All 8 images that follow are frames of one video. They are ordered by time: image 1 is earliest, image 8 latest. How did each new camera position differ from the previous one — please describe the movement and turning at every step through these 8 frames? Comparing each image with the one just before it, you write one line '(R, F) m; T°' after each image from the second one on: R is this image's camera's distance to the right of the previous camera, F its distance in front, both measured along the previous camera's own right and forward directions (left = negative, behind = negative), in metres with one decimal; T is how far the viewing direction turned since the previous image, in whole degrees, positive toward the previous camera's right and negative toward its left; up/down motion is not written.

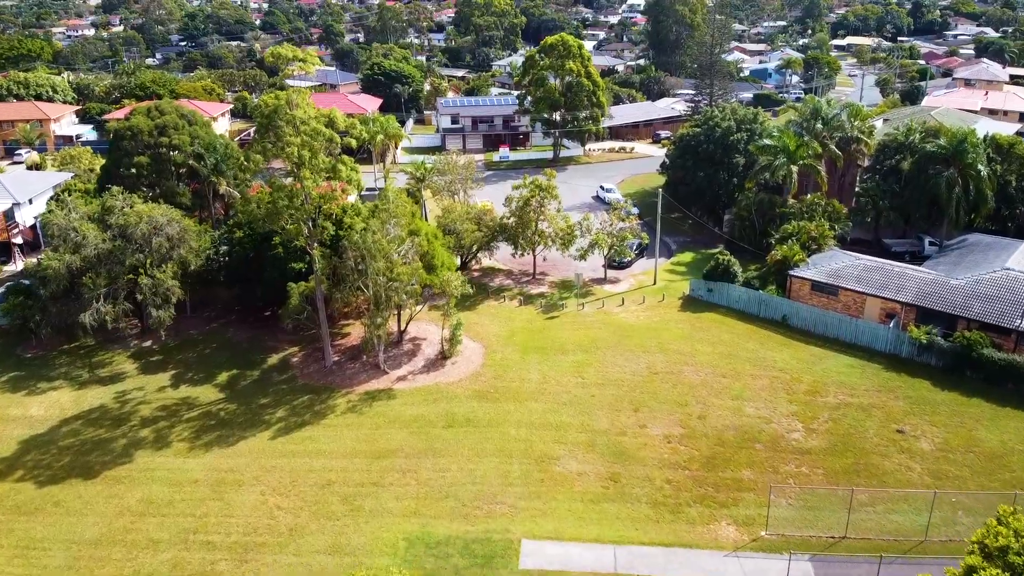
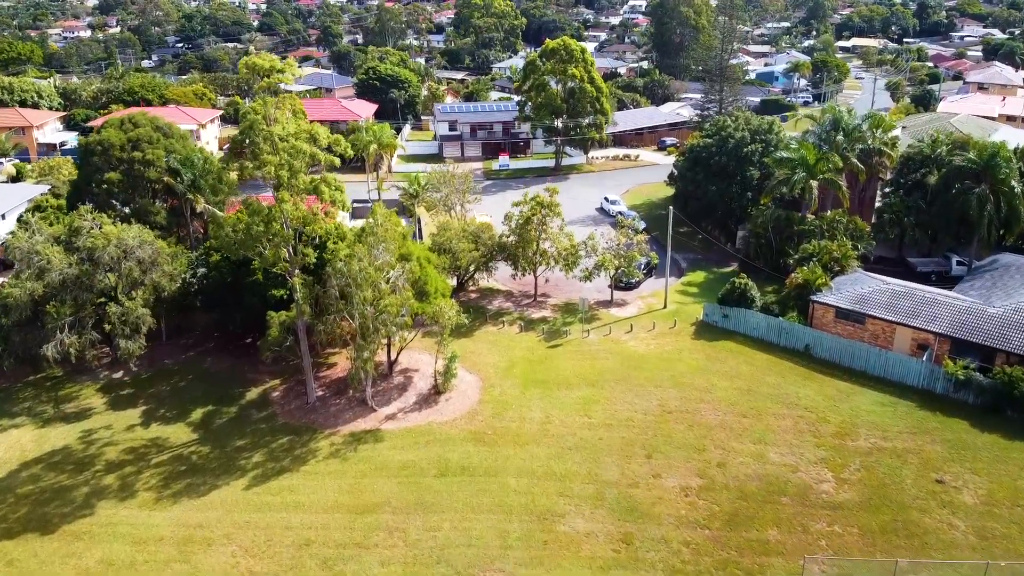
(0.0, +3.2) m; 0°
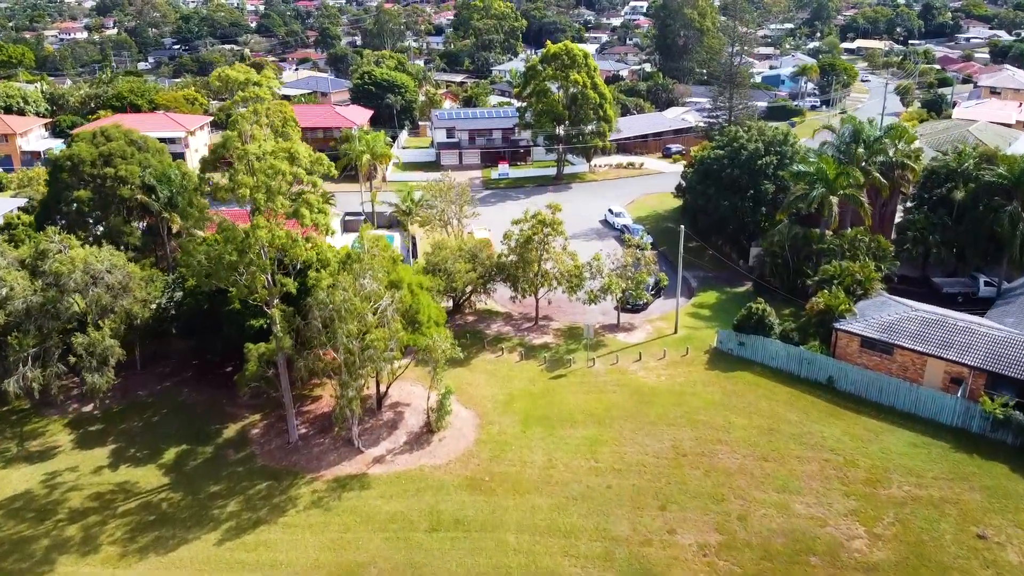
(0.0, +2.9) m; 0°
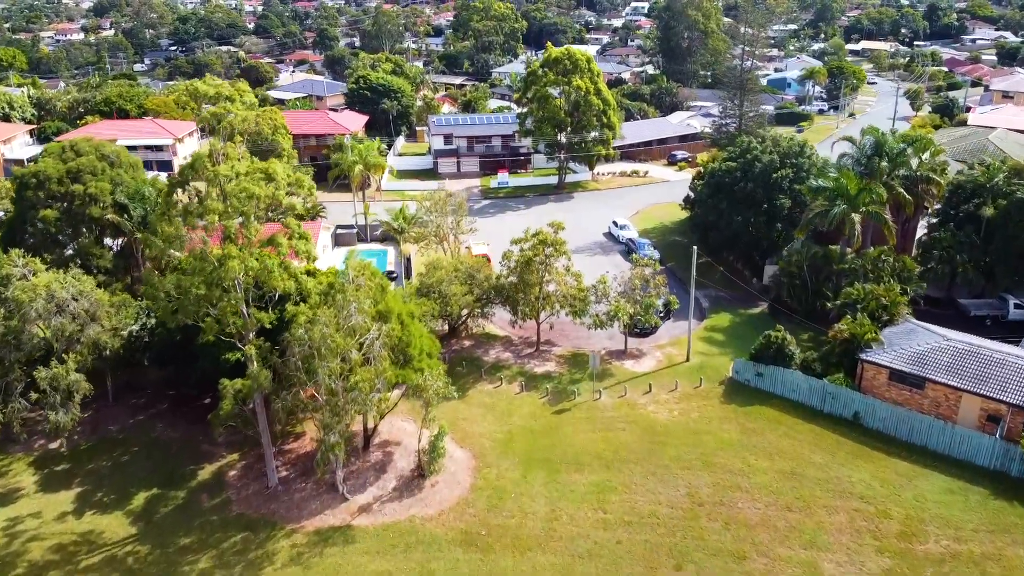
(0.0, +2.8) m; 0°
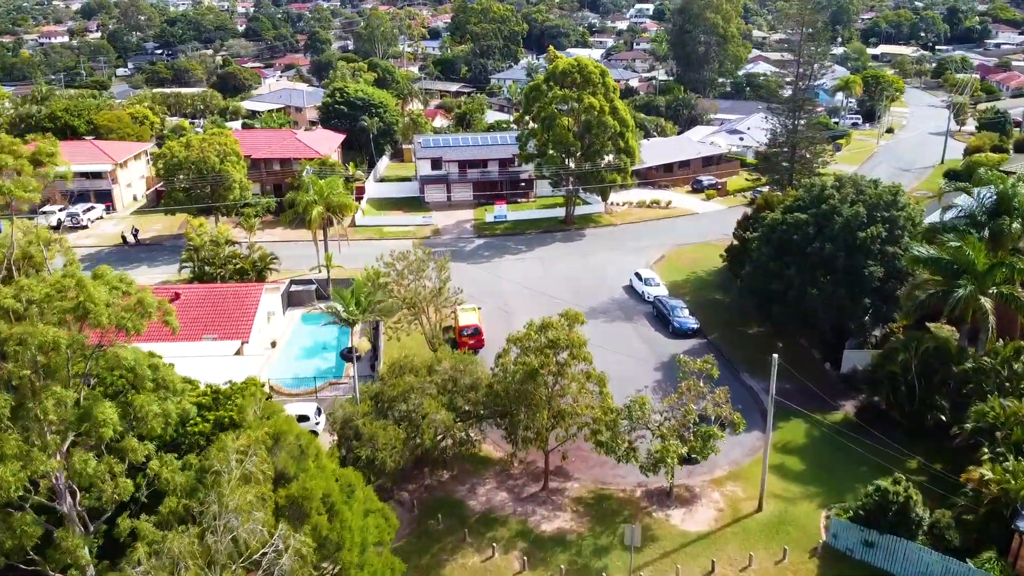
(+0.1, +11.2) m; 0°
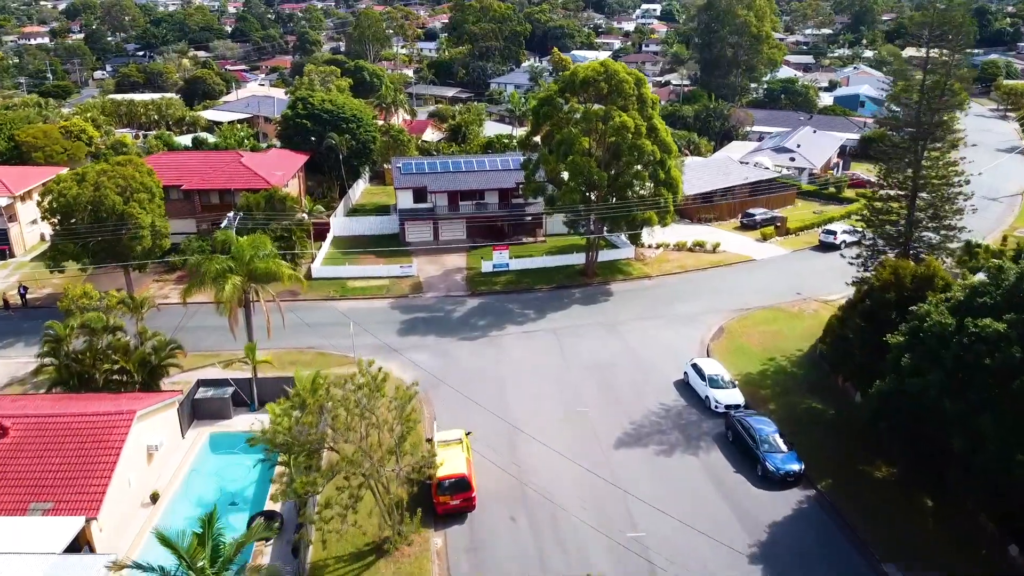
(-0.2, +13.7) m; 0°
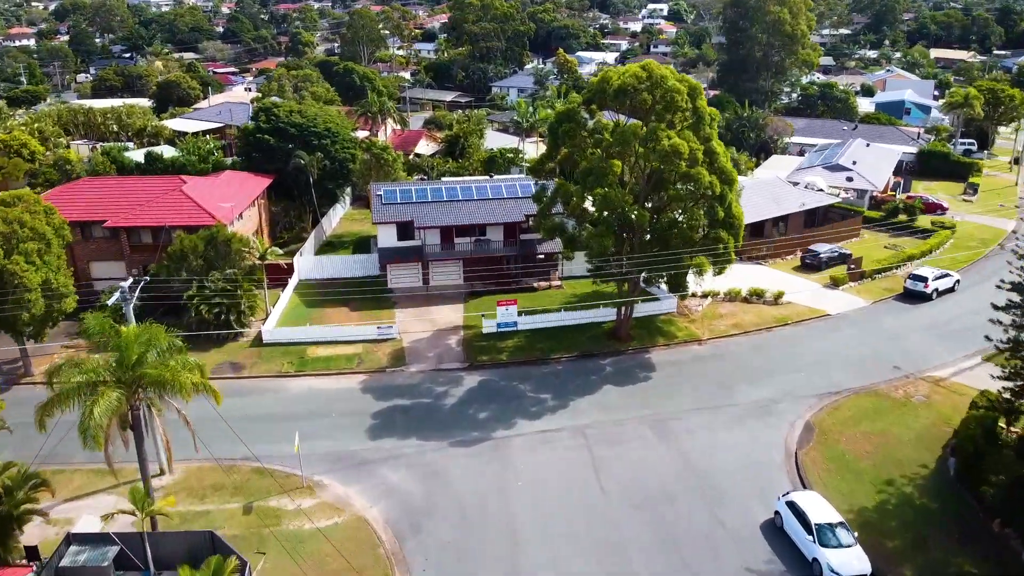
(-0.4, +10.1) m; 0°
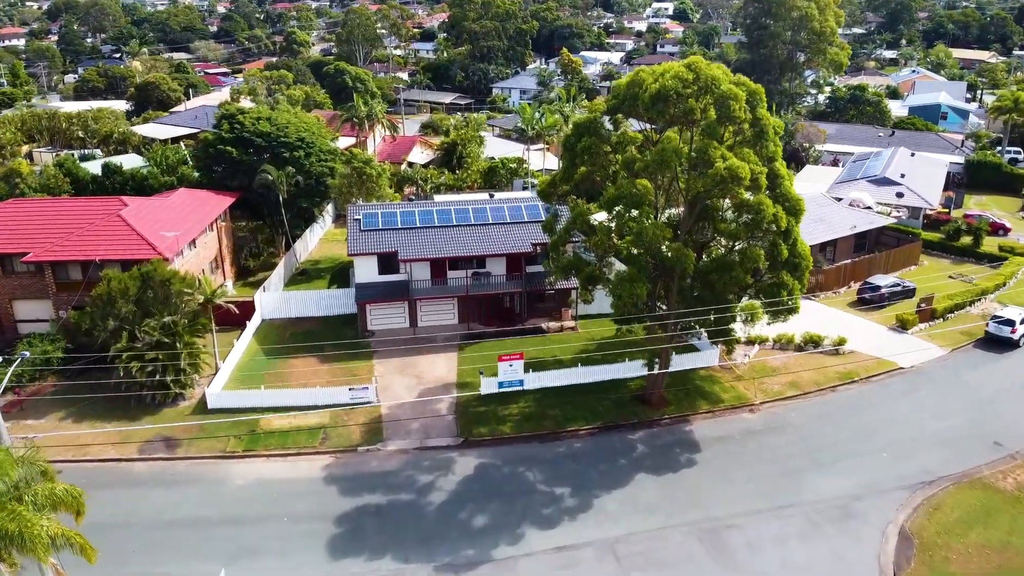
(-0.1, +6.7) m; 0°
